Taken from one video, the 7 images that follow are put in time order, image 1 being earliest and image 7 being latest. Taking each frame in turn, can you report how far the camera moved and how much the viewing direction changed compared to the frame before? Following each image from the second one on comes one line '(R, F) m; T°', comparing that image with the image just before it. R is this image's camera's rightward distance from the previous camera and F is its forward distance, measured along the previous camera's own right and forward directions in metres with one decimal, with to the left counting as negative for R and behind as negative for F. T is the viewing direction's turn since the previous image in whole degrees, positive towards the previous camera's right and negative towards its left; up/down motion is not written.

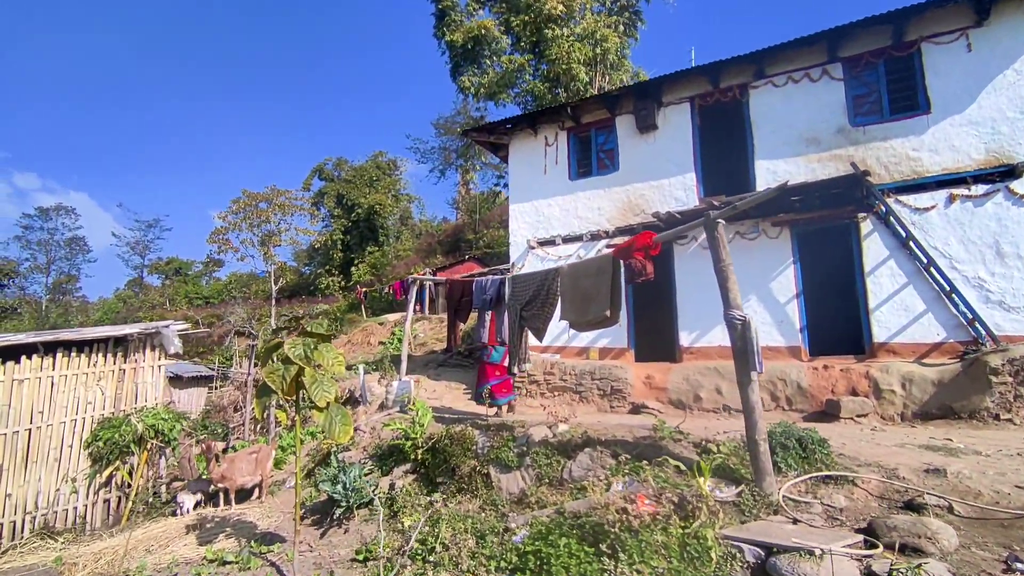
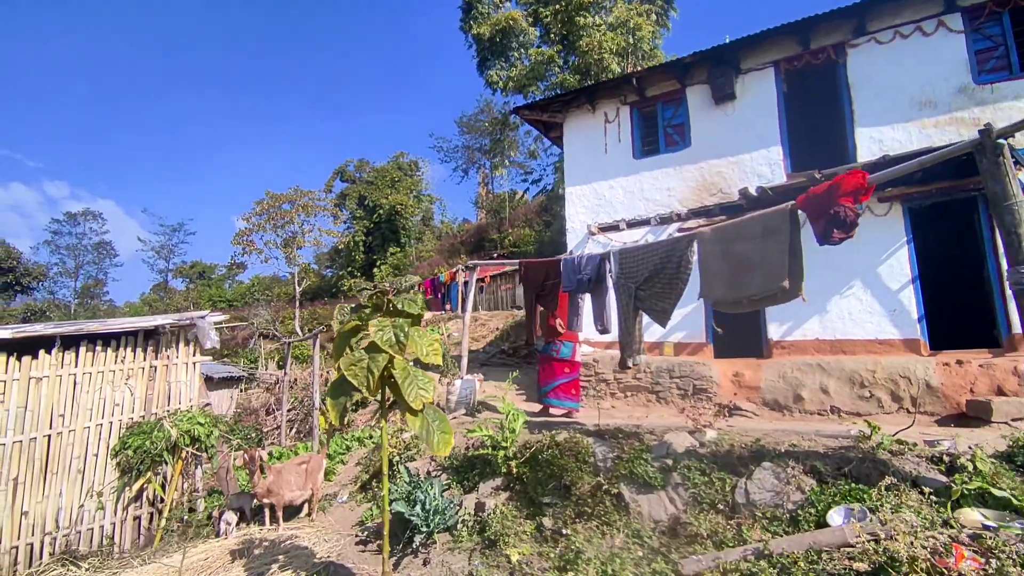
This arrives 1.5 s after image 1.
(-0.8, +1.0) m; -2°
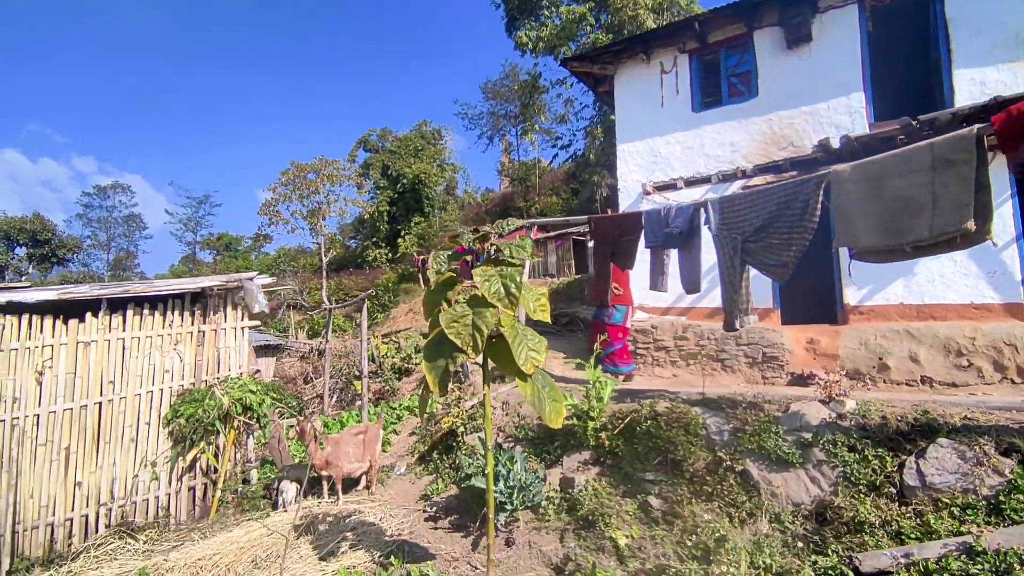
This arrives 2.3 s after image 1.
(-0.5, +0.5) m; -2°
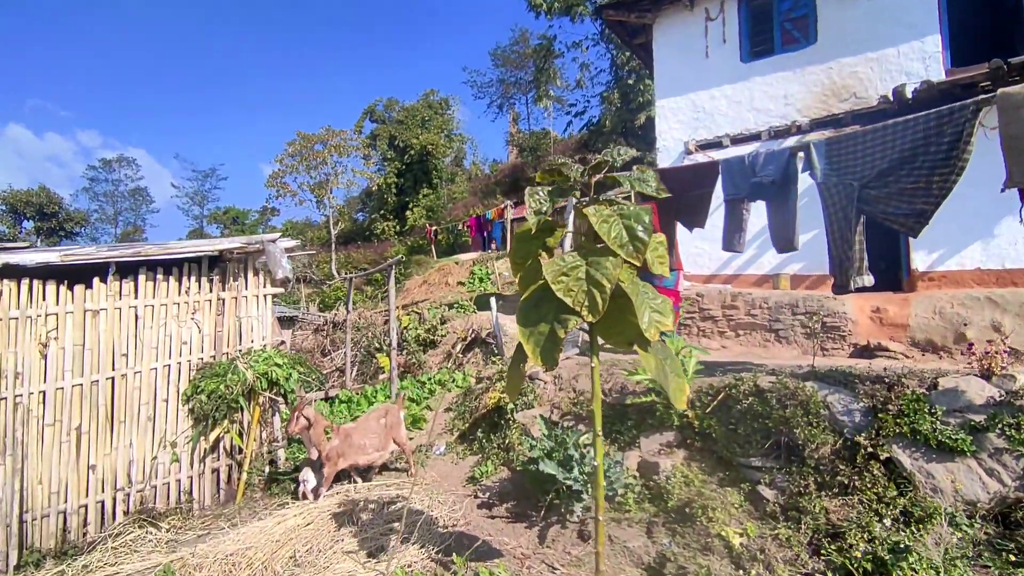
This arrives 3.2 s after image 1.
(-0.4, +0.6) m; -1°
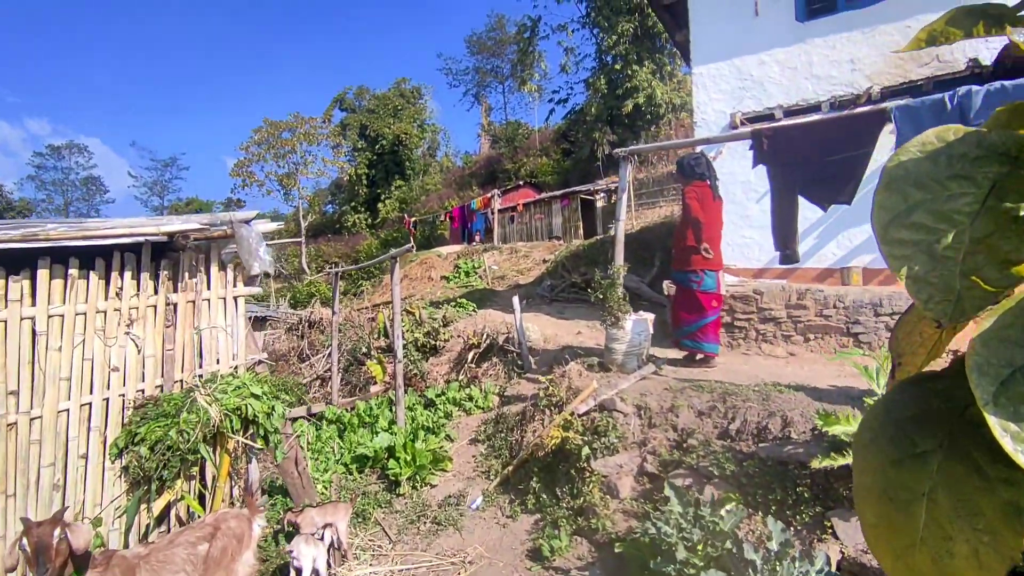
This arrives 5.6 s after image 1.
(-0.7, +1.5) m; +3°
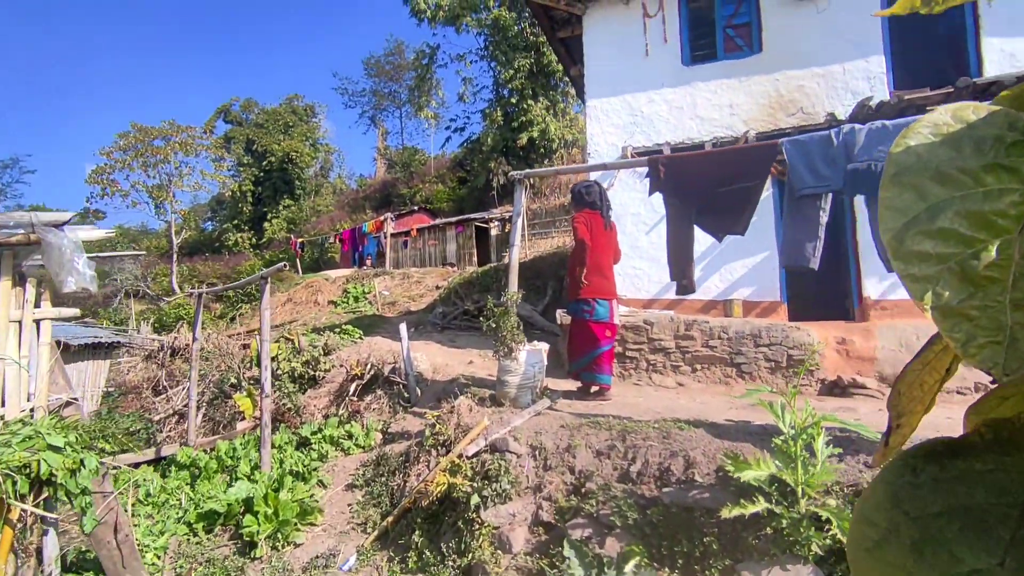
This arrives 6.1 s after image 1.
(+0.1, +0.4) m; +11°
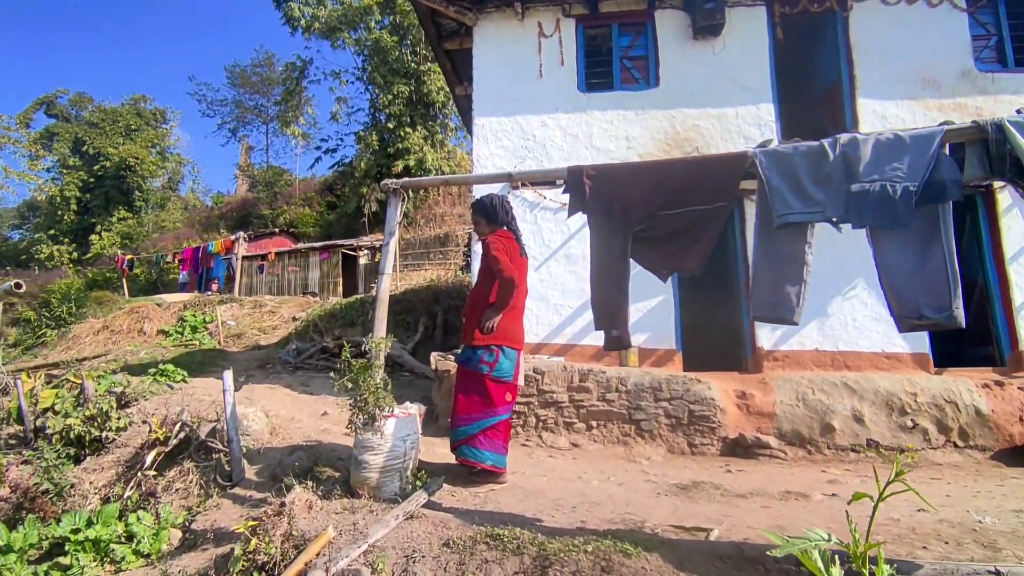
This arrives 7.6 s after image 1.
(0.0, +1.2) m; +13°
